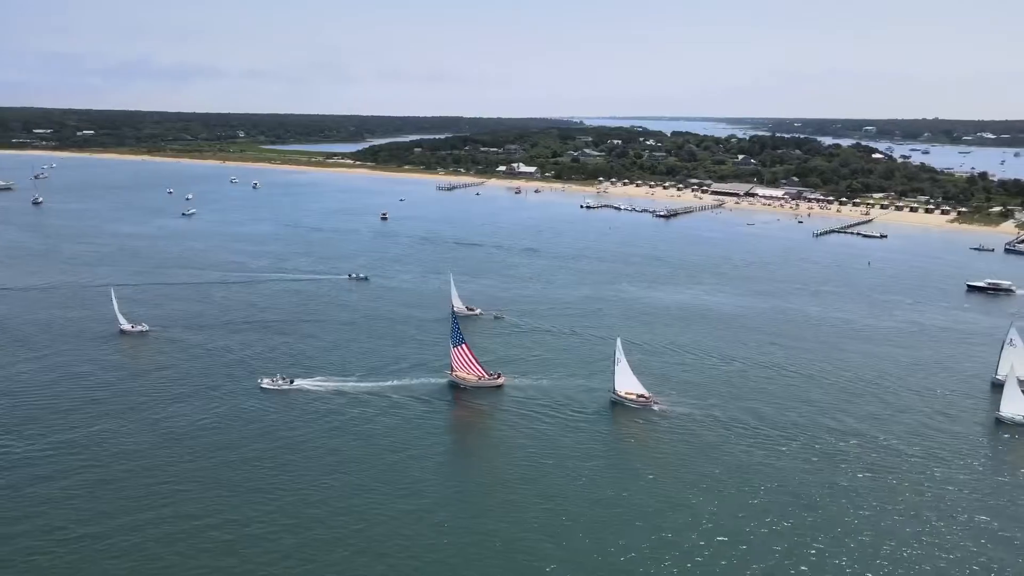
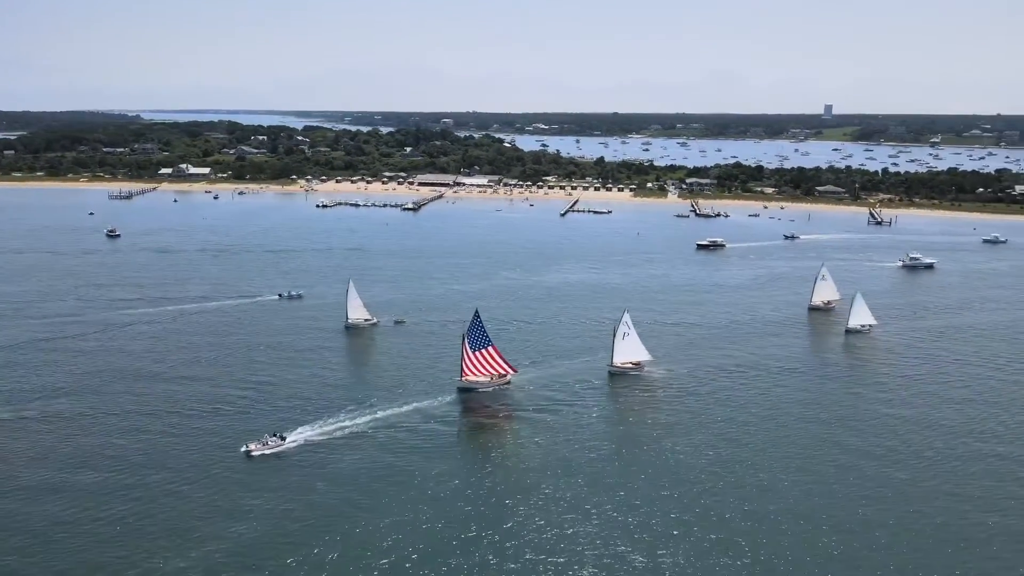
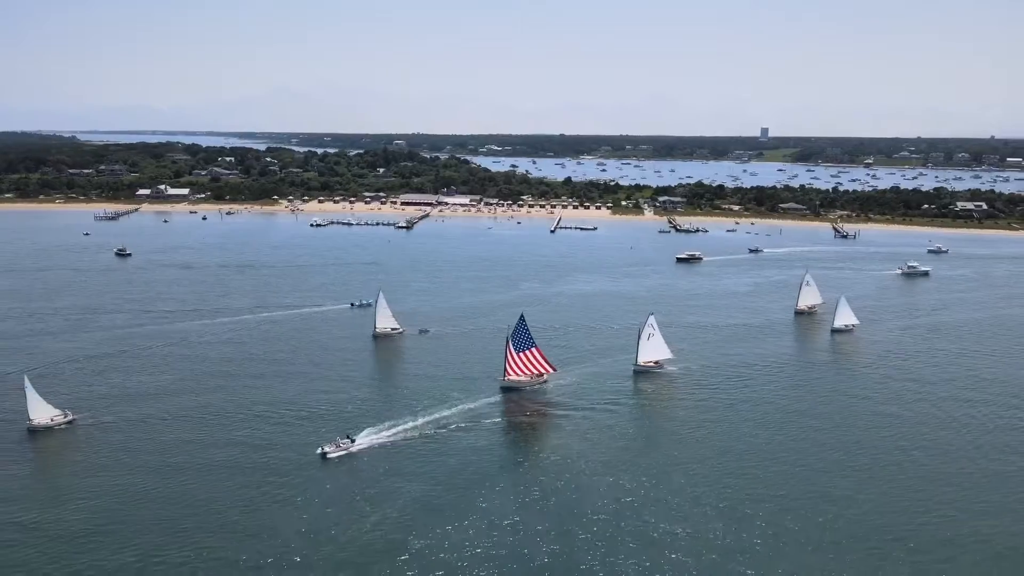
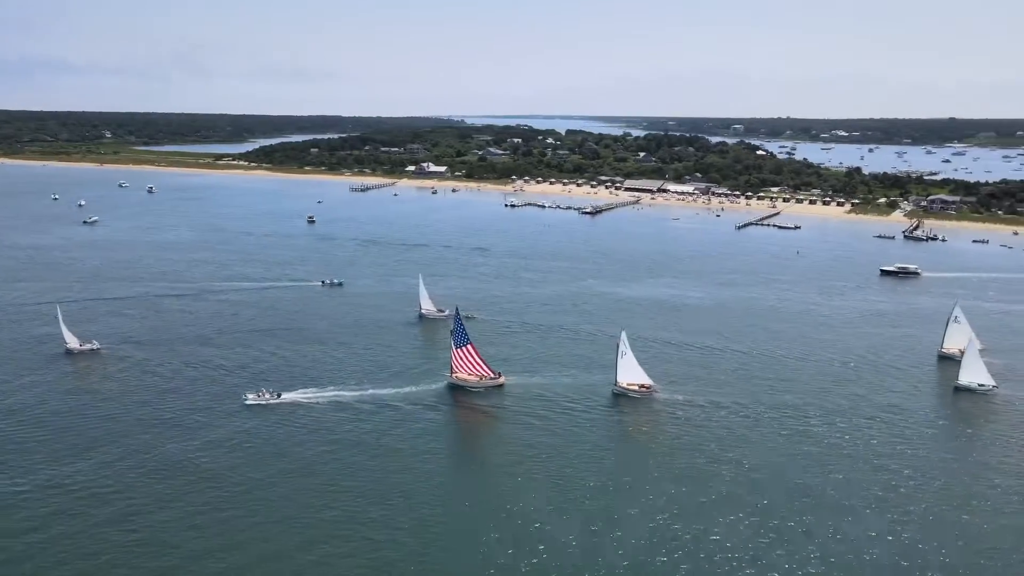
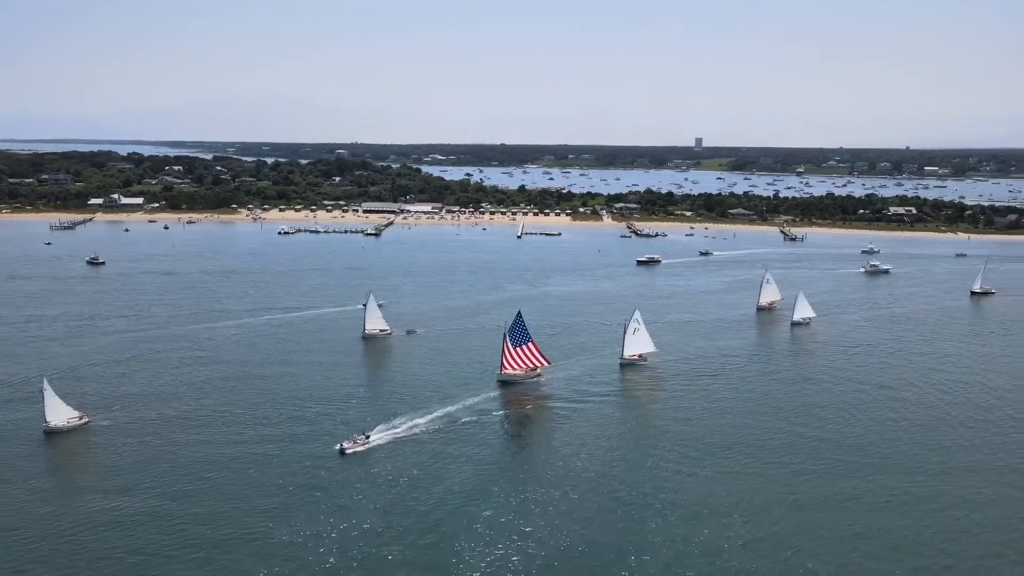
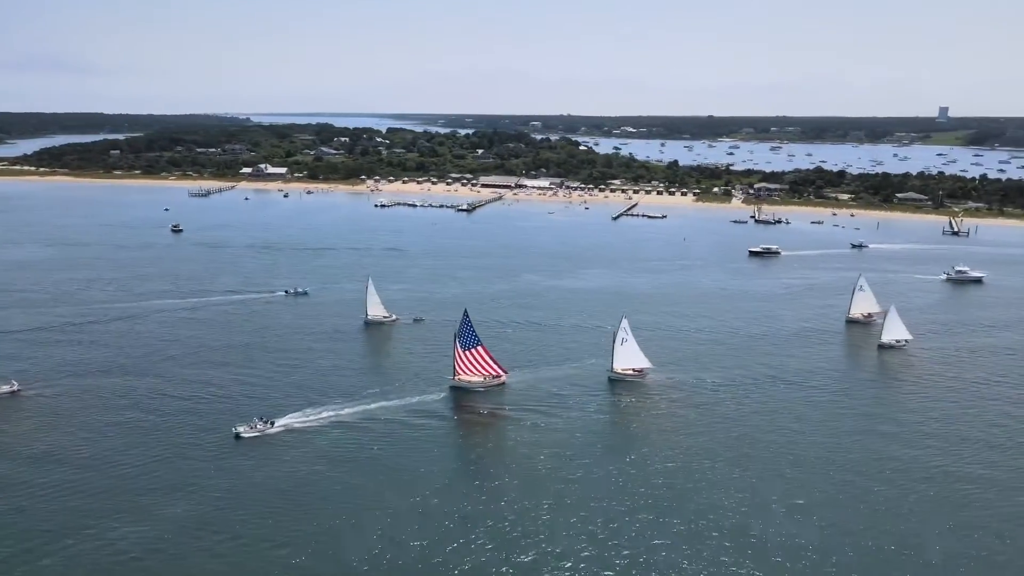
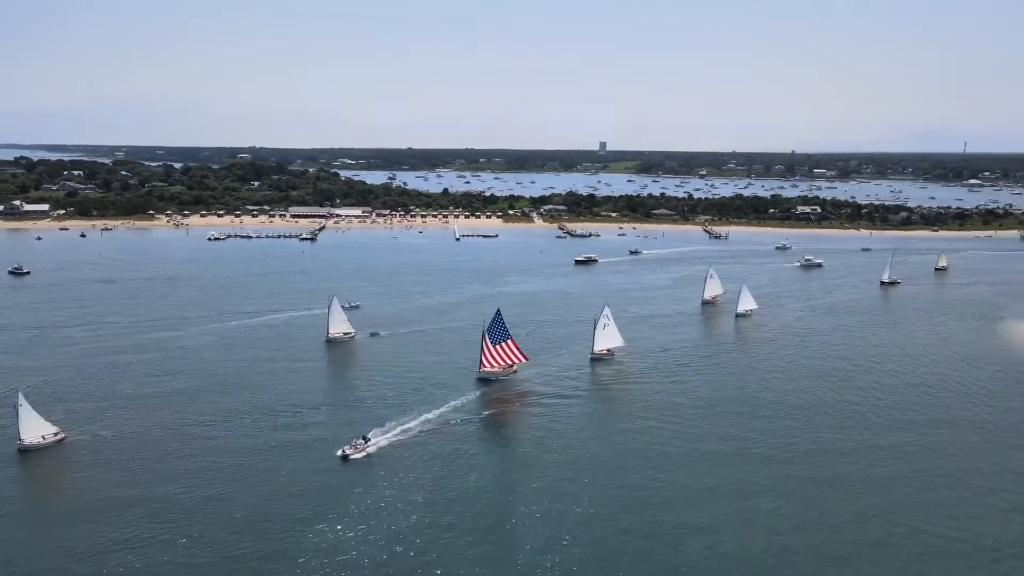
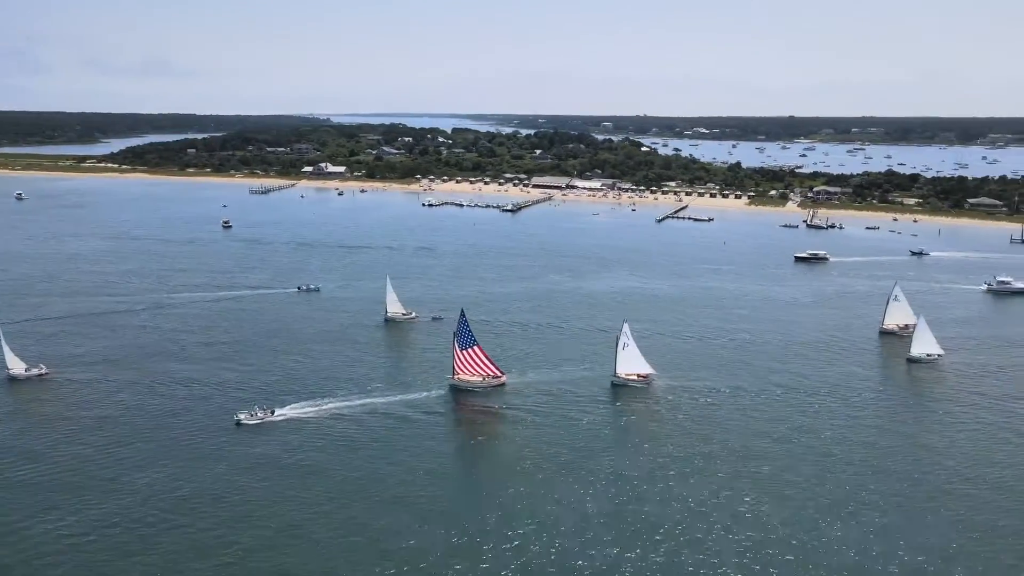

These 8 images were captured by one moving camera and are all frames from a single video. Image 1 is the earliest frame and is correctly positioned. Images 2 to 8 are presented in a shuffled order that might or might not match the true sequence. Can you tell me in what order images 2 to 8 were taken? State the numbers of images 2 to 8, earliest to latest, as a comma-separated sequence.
4, 8, 6, 2, 3, 5, 7
